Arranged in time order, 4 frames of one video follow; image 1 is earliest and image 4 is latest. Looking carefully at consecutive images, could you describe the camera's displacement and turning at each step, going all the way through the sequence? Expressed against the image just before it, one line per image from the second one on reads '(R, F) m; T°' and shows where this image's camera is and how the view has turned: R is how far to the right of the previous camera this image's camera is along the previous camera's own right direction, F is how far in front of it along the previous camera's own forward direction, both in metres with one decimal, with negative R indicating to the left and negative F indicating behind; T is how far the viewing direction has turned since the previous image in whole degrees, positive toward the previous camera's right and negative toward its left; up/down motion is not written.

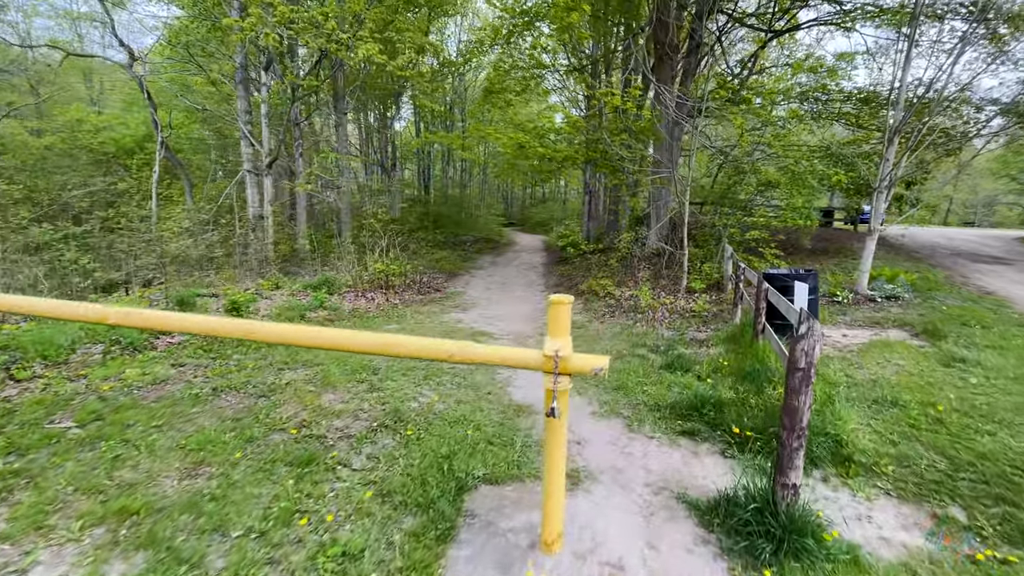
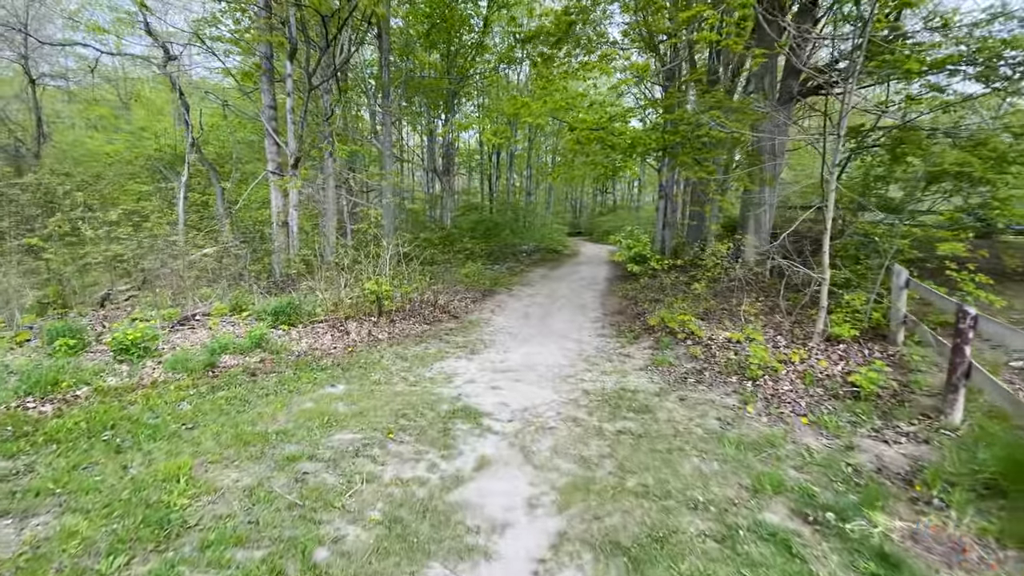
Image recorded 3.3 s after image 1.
(+0.5, +2.8) m; -9°
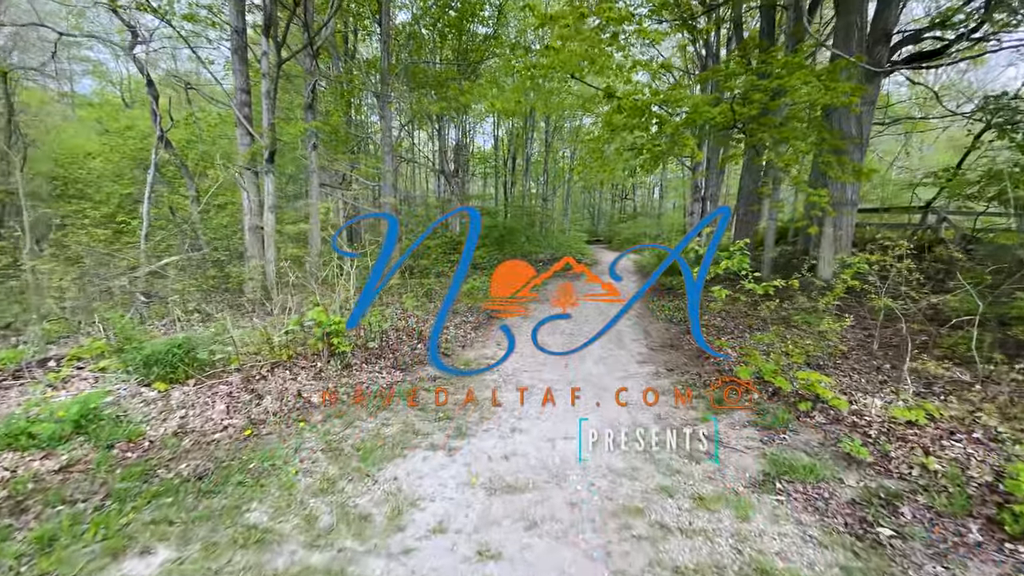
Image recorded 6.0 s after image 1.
(0.0, +2.3) m; -2°
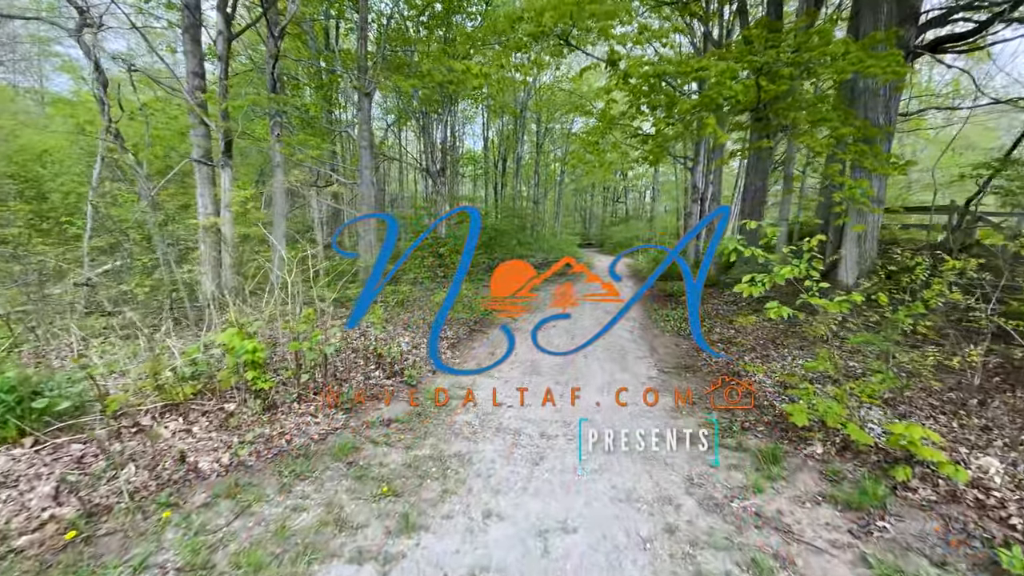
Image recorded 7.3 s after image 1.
(+0.1, +1.1) m; +1°
